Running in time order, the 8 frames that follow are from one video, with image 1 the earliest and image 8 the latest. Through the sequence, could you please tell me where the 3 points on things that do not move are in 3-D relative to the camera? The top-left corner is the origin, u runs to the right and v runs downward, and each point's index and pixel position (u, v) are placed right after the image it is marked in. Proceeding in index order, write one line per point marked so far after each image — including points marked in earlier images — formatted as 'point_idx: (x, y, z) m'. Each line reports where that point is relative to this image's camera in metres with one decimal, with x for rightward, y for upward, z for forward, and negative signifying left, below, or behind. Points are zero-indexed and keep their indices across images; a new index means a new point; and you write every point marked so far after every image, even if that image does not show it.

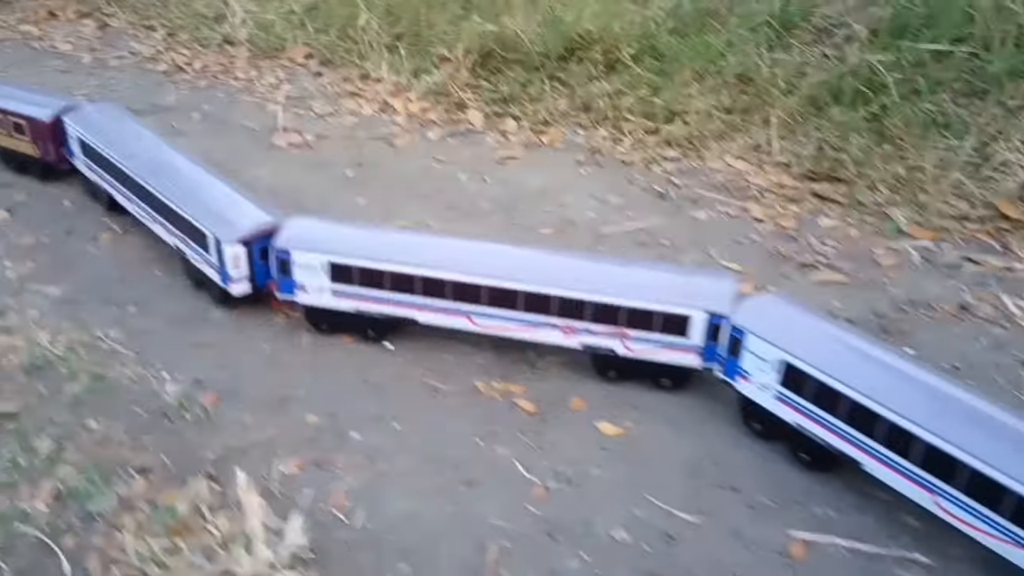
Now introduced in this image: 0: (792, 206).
0: (+1.1, +0.3, +4.1) m
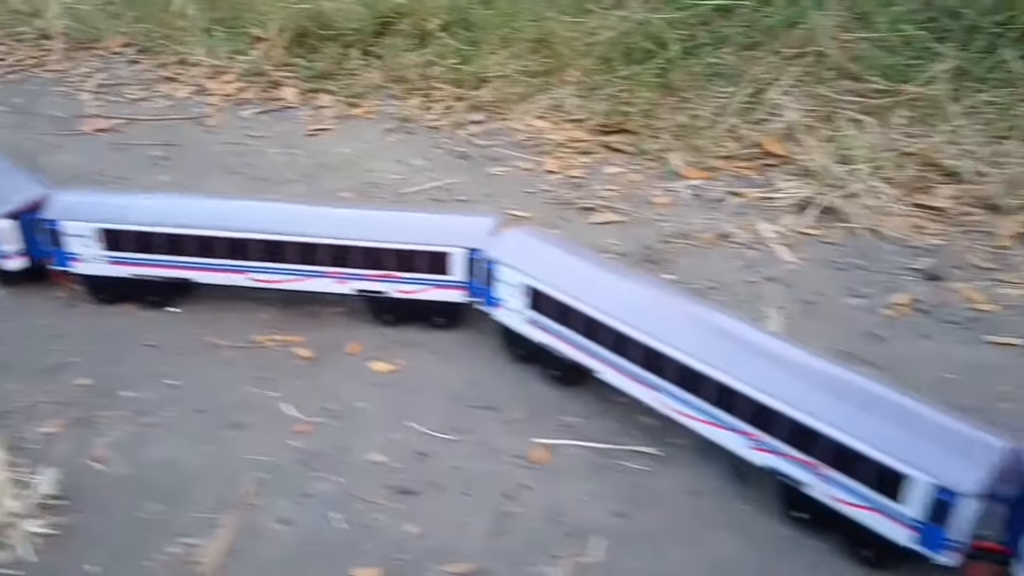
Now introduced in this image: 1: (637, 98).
0: (+0.3, +0.6, +4.6) m
1: (+0.6, +0.9, +5.0) m
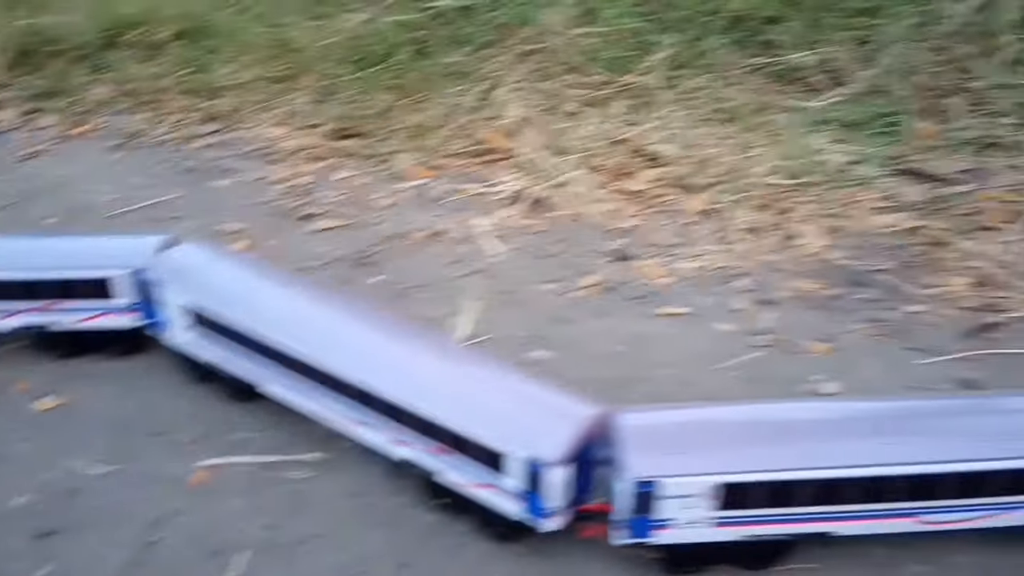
0: (-0.9, +0.6, +4.8) m
1: (-0.7, +1.0, +5.3) m
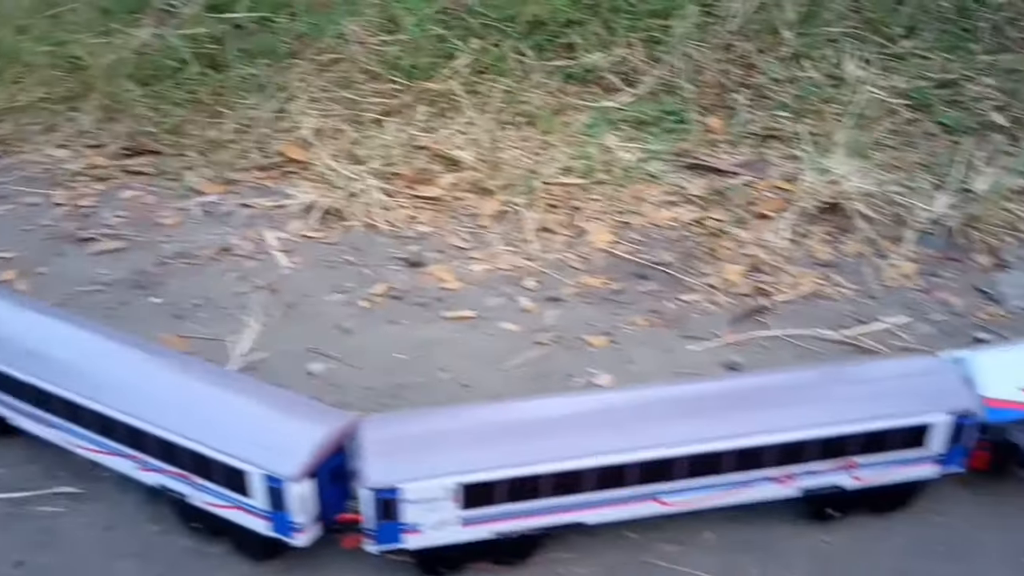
0: (-1.9, +0.5, +4.6) m
1: (-1.8, +0.9, +5.1) m
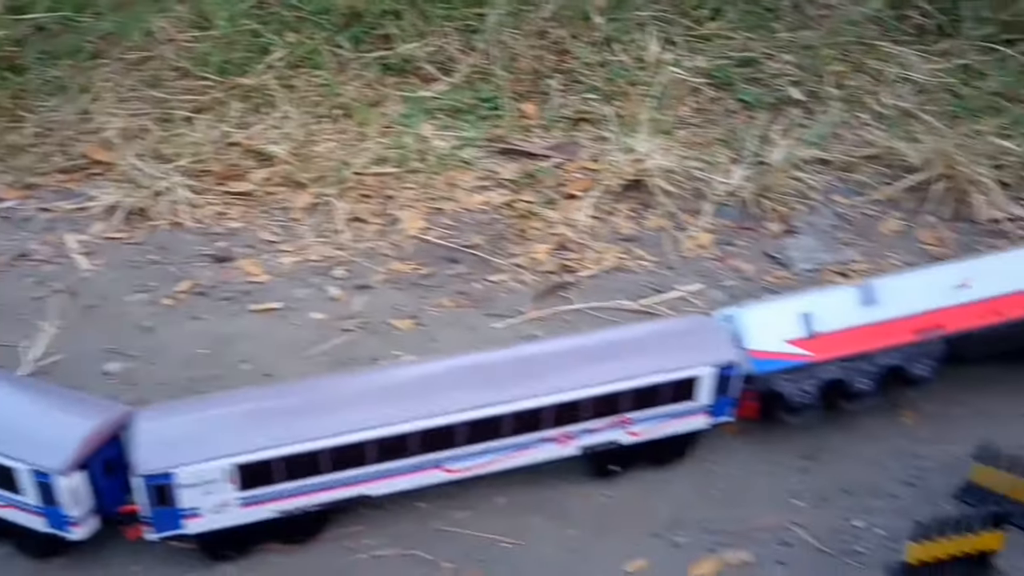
0: (-2.7, +0.4, +4.4) m
1: (-2.7, +0.8, +4.9) m
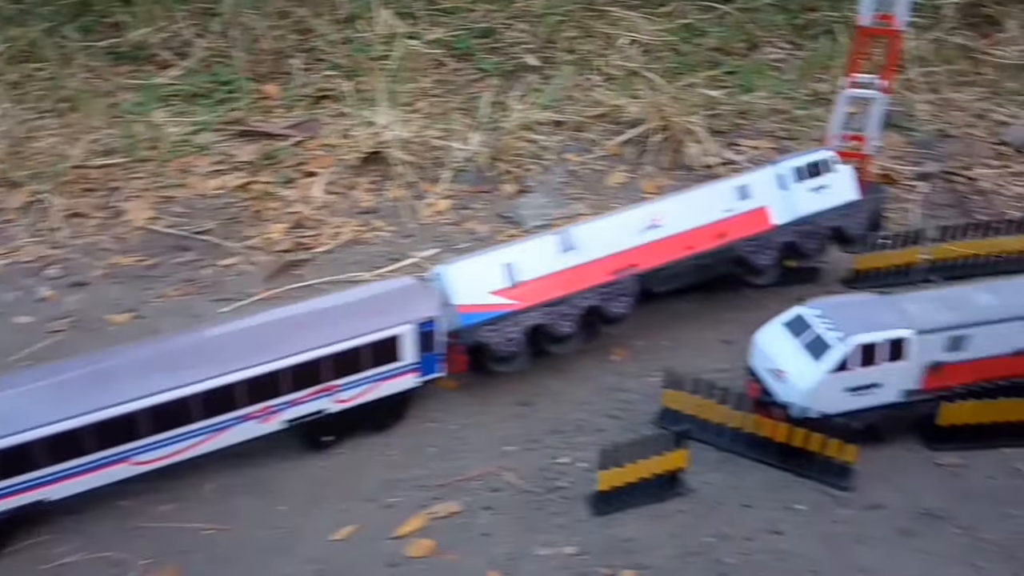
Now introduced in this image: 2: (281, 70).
0: (-3.8, +0.2, +3.9) m
1: (-4.0, +0.6, +4.4) m
2: (-1.3, +1.3, +5.9) m
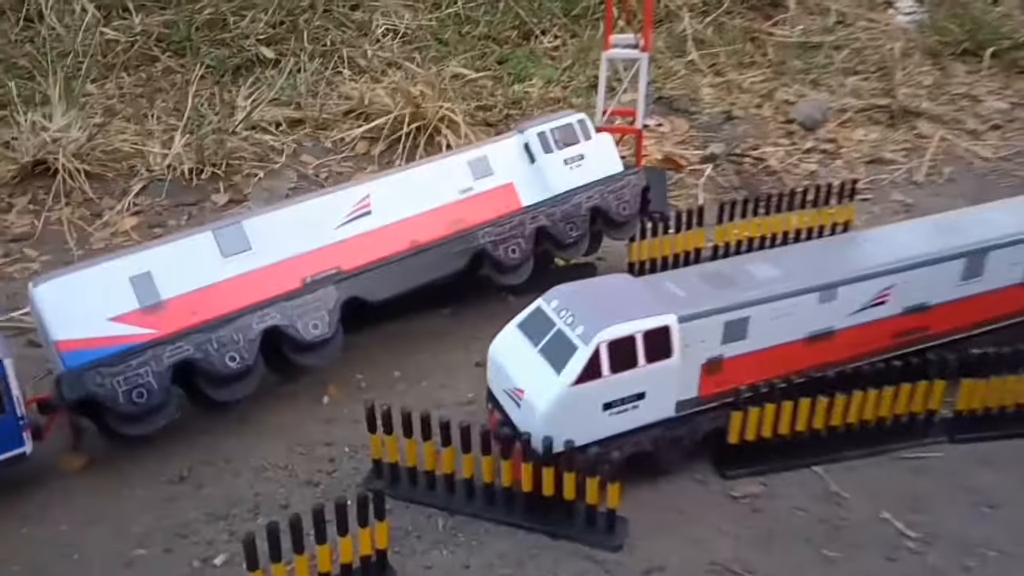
0: (-4.7, -0.1, +2.3) m
1: (-5.0, +0.2, +2.8) m
2: (-2.7, +1.0, +4.7) m
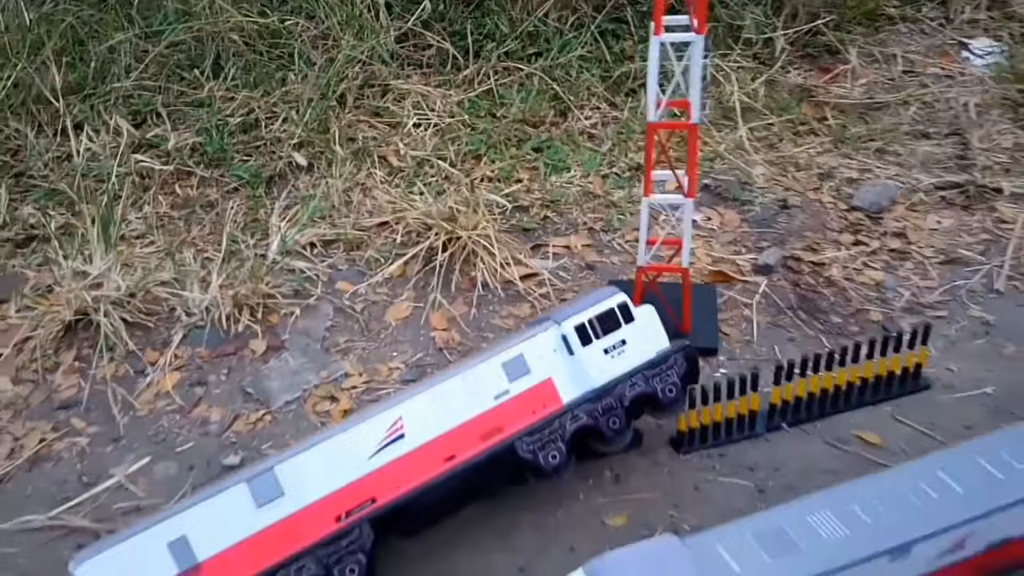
0: (-4.6, -0.9, +2.4) m
1: (-4.8, -0.5, +2.9) m
2: (-2.5, +0.4, +4.7) m
